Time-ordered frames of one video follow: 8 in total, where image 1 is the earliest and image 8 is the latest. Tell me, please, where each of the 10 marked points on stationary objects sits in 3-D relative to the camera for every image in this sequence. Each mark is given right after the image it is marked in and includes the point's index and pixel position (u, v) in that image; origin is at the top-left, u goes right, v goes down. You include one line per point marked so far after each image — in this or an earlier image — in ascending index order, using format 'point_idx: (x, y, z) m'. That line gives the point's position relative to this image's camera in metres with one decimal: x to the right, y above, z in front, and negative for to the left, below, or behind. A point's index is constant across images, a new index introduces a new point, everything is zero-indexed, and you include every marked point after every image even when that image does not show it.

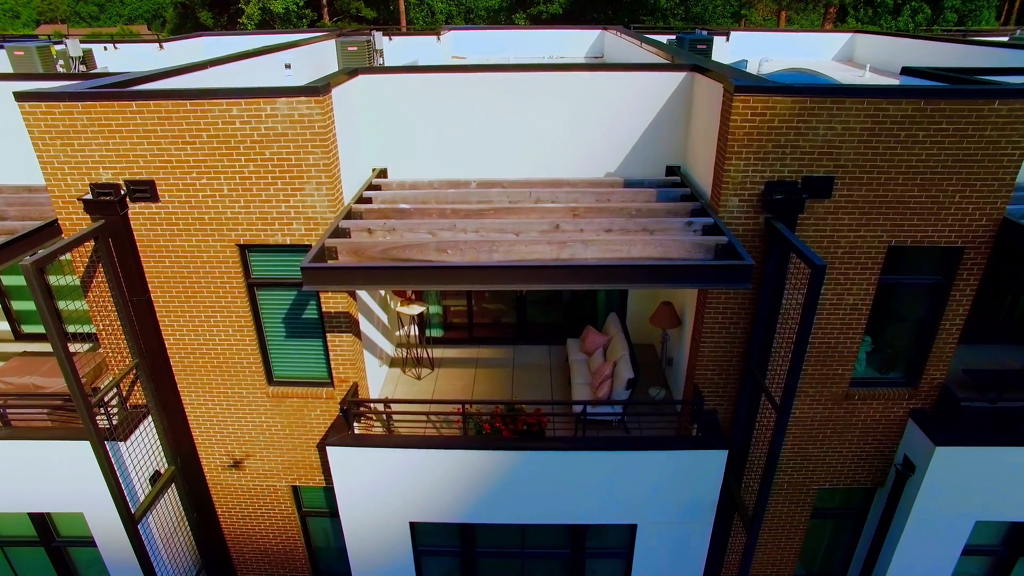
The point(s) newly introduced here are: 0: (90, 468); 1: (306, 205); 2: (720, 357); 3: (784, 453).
0: (-4.2, -1.8, +6.1) m
1: (-1.8, +0.7, +5.5) m
2: (+2.0, -0.6, +5.8) m
3: (+2.8, -1.7, +6.3) m
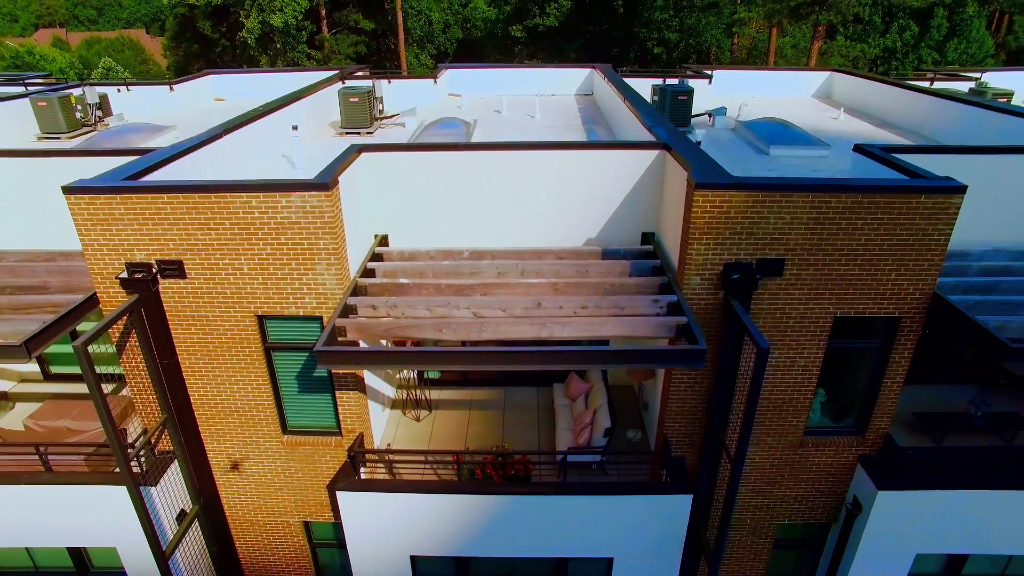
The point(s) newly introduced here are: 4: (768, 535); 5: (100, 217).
0: (-4.4, -2.4, +6.8) m
1: (-1.9, 0.0, +6.2) m
2: (+1.9, -1.3, +6.5) m
3: (+2.7, -2.3, +7.1) m
4: (+3.1, -2.9, +7.4) m
5: (-3.9, +0.7, +5.9) m
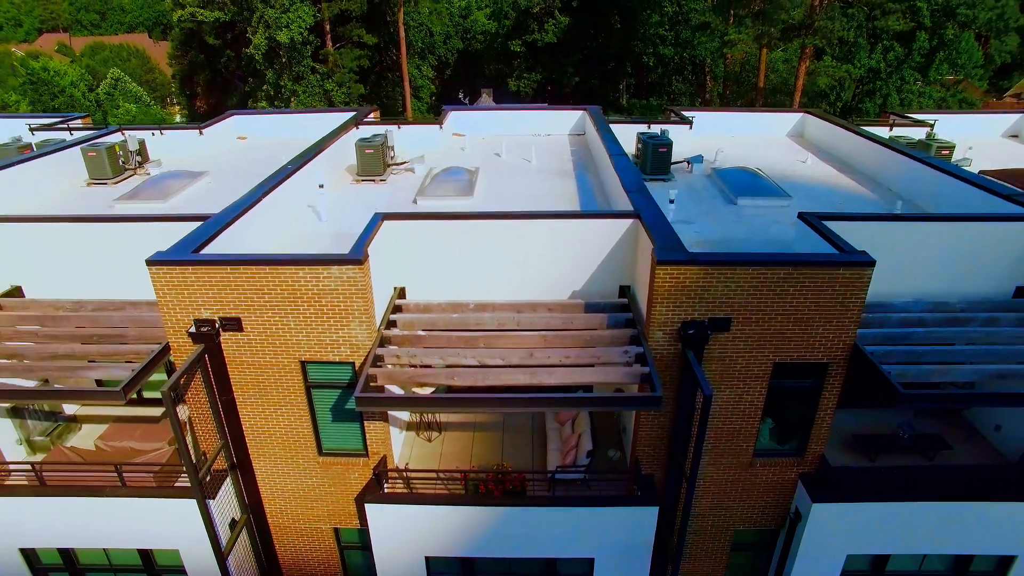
0: (-4.4, -3.1, +8.2) m
1: (-2.0, -0.6, +7.5) m
2: (+1.8, -1.9, +7.9) m
3: (+2.7, -2.9, +8.4) m
4: (+3.0, -3.6, +8.8) m
5: (-4.0, 0.0, +7.3) m
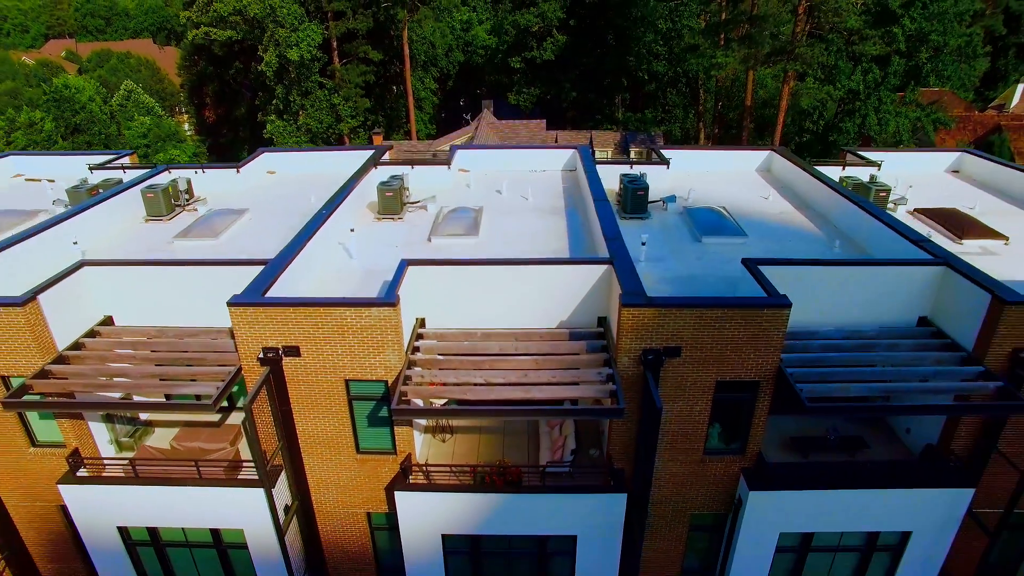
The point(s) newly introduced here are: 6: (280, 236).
0: (-4.4, -3.6, +10.3) m
1: (-2.0, -1.1, +9.6) m
2: (+1.8, -2.4, +10.0) m
3: (+2.7, -3.5, +10.5) m
4: (+3.0, -4.1, +10.8) m
5: (-4.0, -0.5, +9.3) m
6: (-5.0, +1.1, +13.4) m
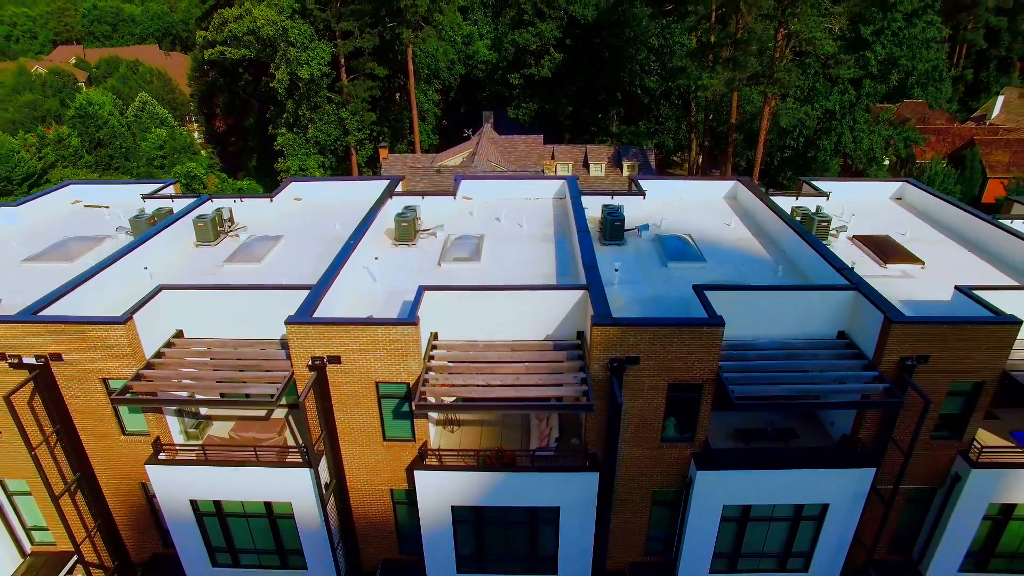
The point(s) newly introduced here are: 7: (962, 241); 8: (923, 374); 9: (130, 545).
0: (-4.5, -4.0, +12.8) m
1: (-2.1, -1.5, +12.2) m
2: (+1.7, -2.9, +12.6) m
3: (+2.6, -3.9, +13.1) m
4: (+2.9, -4.5, +13.4) m
5: (-4.1, -0.9, +11.9) m
6: (-5.1, +0.7, +16.0) m
7: (+12.6, +1.4, +17.4) m
8: (+8.1, -1.7, +12.1) m
9: (-9.1, -6.1, +14.8) m
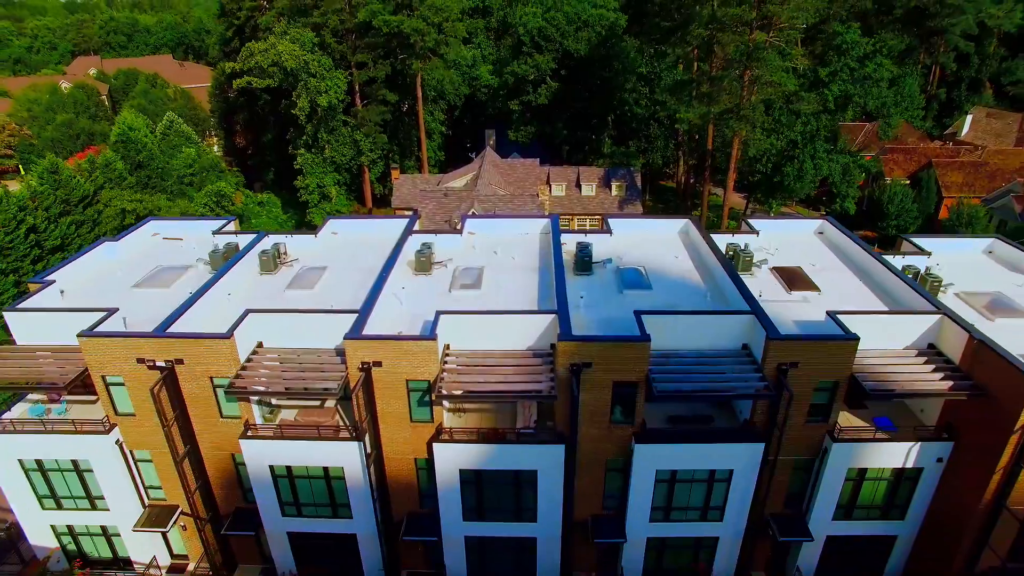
0: (-4.7, -4.7, +17.8) m
1: (-2.3, -2.2, +17.2) m
2: (+1.5, -3.6, +17.5) m
3: (+2.3, -4.6, +18.0) m
4: (+2.7, -5.2, +18.4) m
5: (-4.3, -1.6, +16.9) m
6: (-5.4, 0.0, +21.0) m
7: (+12.4, +0.7, +22.3) m
8: (+7.9, -2.4, +17.1) m
9: (-9.4, -6.8, +19.8) m
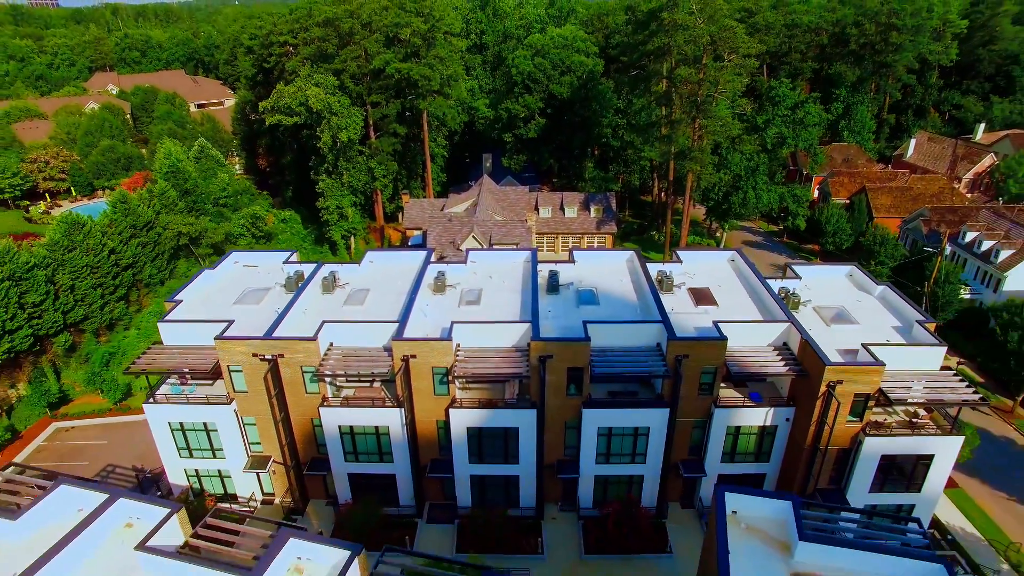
0: (-5.2, -5.5, +26.6) m
1: (-2.8, -3.0, +26.0) m
2: (+1.0, -4.3, +26.4) m
3: (+1.9, -5.4, +26.9) m
4: (+2.2, -6.0, +27.2) m
5: (-4.8, -2.4, +25.7) m
6: (-5.8, -0.8, +29.8) m
7: (+11.9, -0.1, +31.2) m
8: (+7.4, -3.2, +25.9) m
9: (-9.8, -7.6, +28.6) m
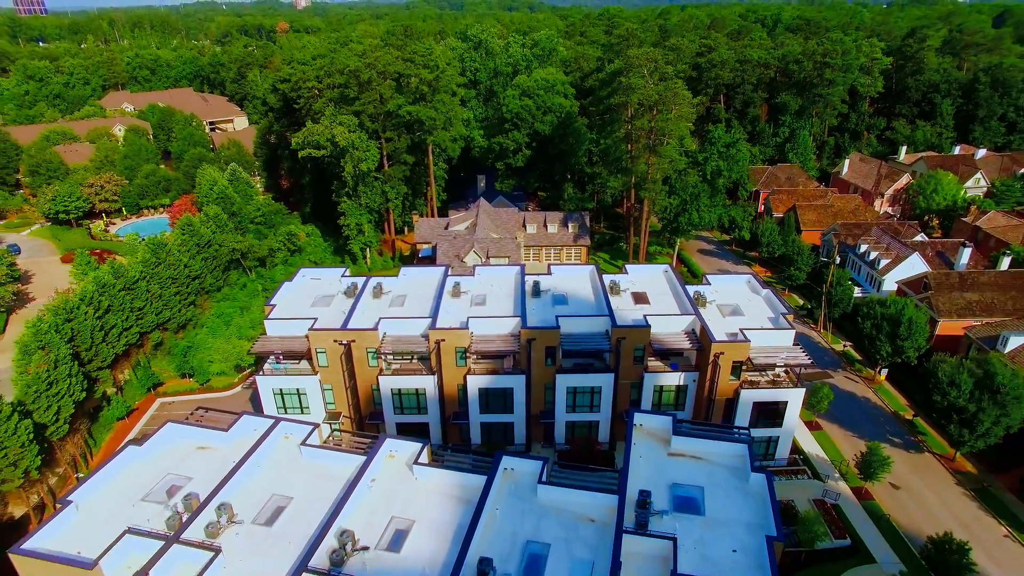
0: (-5.4, -5.9, +39.2) m
1: (-3.0, -3.4, +38.6) m
2: (+0.8, -4.7, +39.1) m
3: (+1.7, -5.7, +39.6) m
4: (+2.0, -6.4, +39.9) m
5: (-5.0, -2.8, +38.3) m
6: (-6.1, -1.3, +42.4) m
7: (+11.6, -0.4, +44.1) m
8: (+7.2, -3.5, +38.8) m
9: (-10.0, -8.1, +41.1) m
